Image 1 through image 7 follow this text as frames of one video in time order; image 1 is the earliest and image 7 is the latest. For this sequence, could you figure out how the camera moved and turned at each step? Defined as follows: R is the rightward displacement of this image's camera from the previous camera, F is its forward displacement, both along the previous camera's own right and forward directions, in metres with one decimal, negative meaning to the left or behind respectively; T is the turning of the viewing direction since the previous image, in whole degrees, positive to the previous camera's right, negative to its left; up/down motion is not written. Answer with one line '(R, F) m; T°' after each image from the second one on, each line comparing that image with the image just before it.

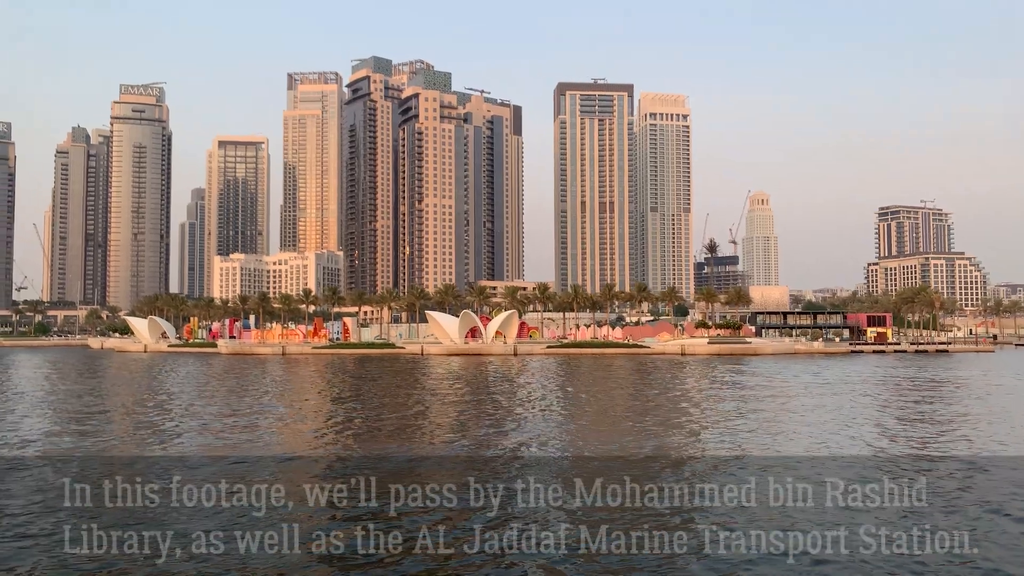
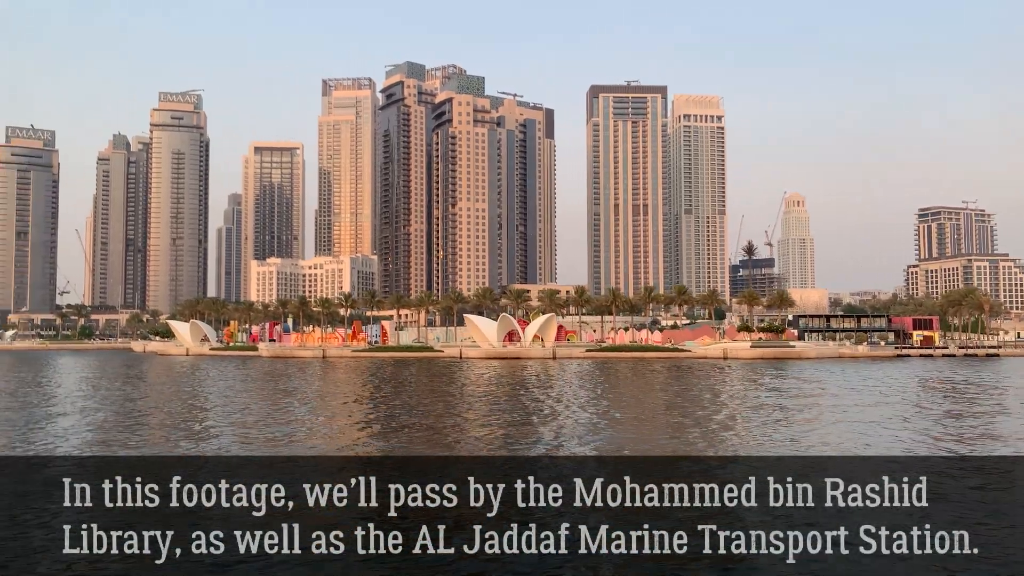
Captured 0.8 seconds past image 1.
(-0.7, +0.2) m; -2°
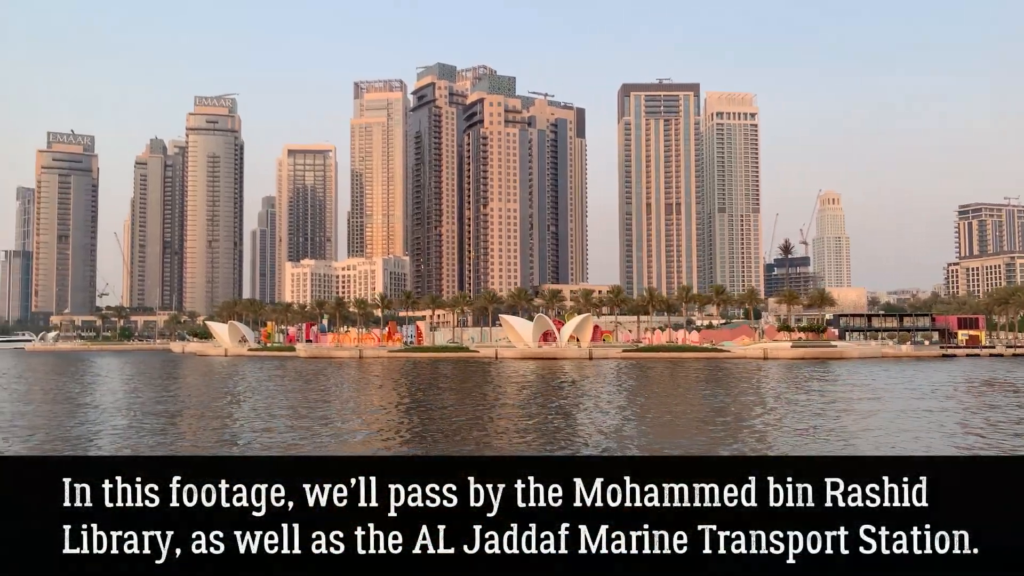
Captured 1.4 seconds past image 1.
(-0.6, +0.2) m; -2°
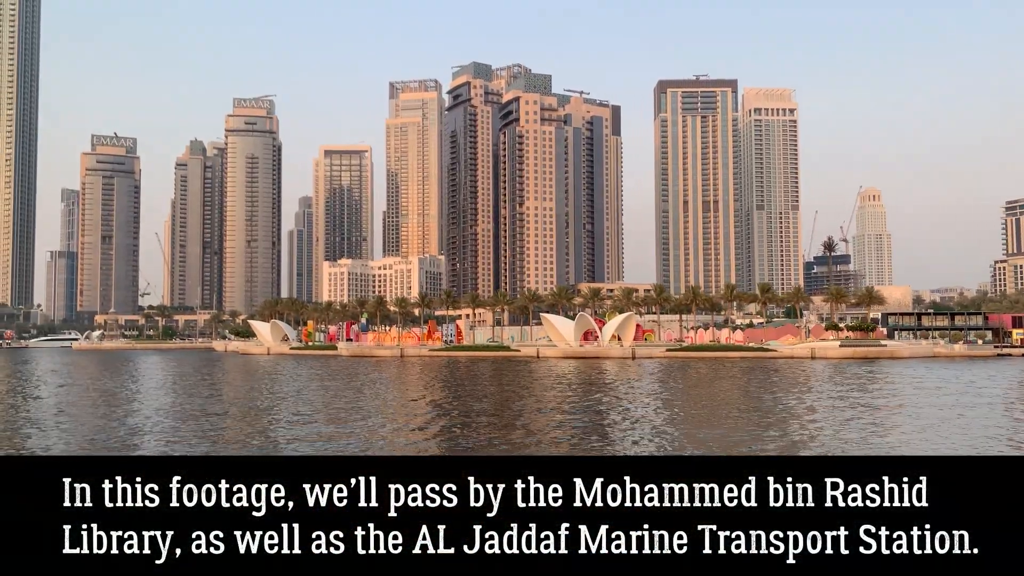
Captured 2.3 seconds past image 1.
(-0.9, +0.3) m; -2°
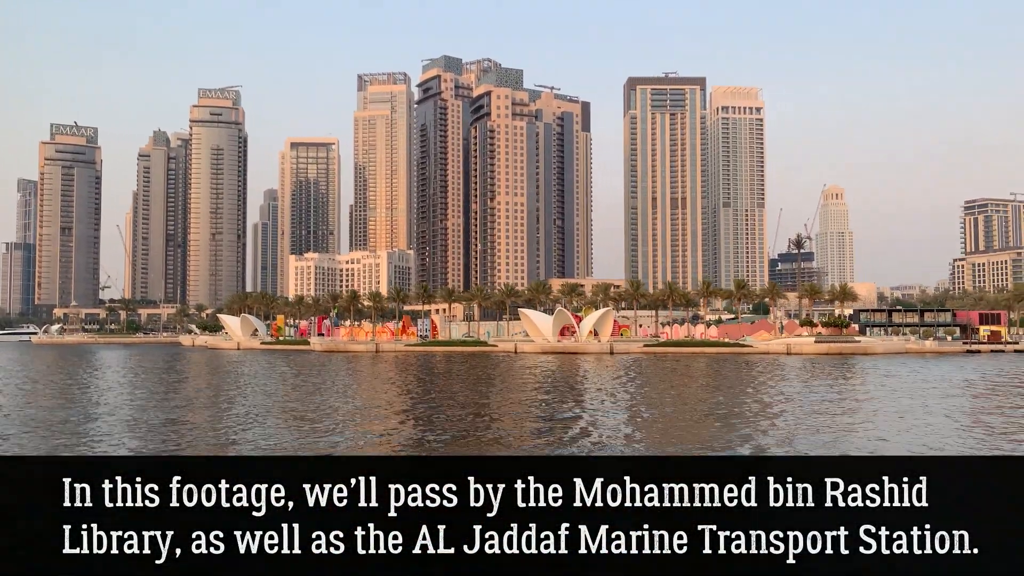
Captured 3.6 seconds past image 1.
(-1.2, +0.5) m; +3°
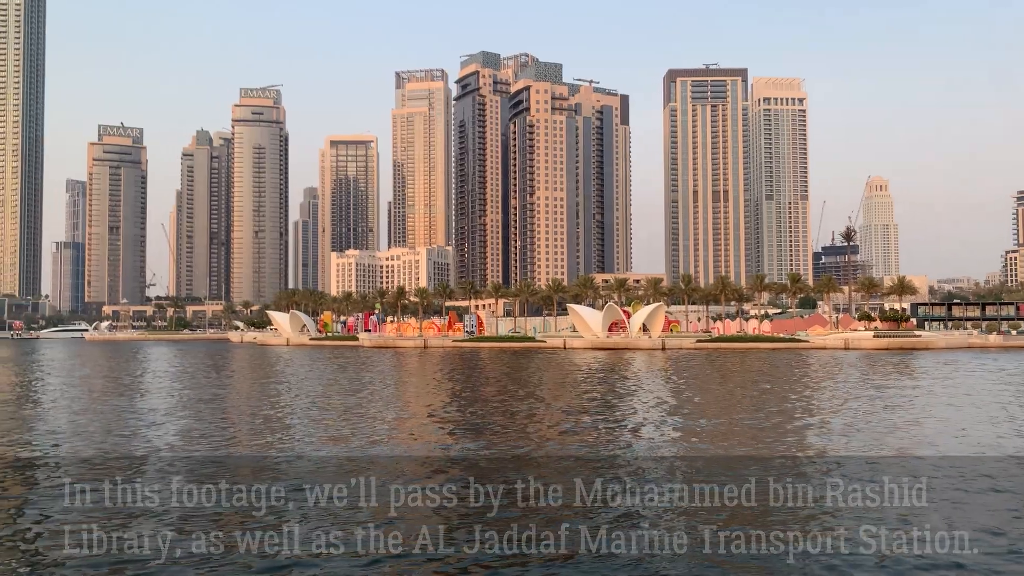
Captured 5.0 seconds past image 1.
(-1.4, +0.4) m; -3°
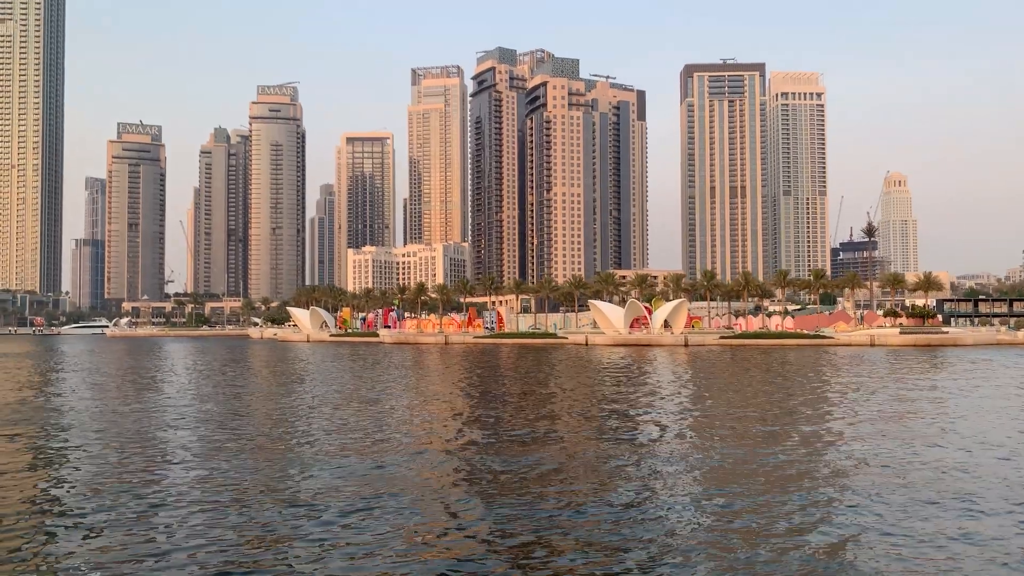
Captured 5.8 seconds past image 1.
(-0.7, +0.2) m; -1°
